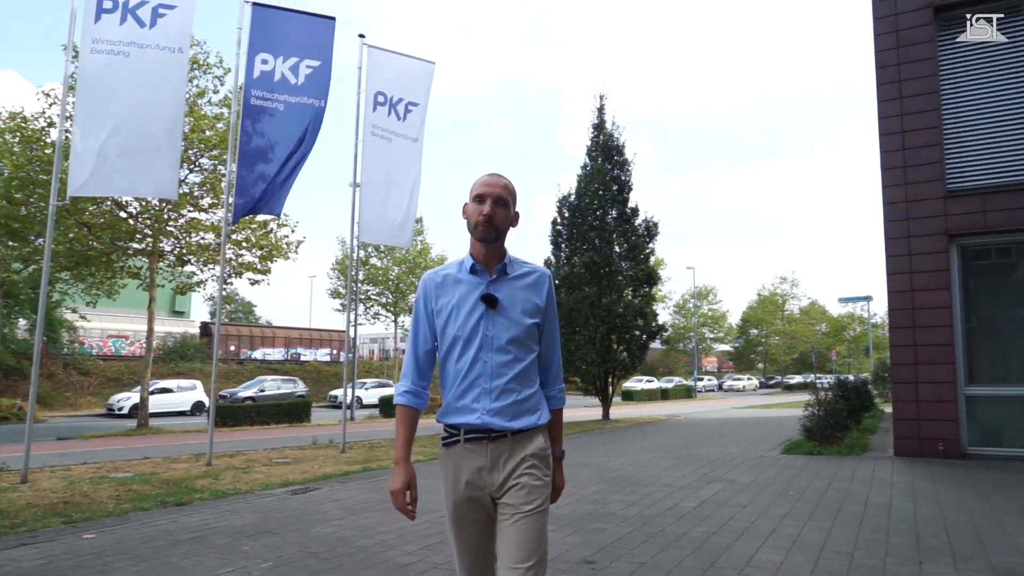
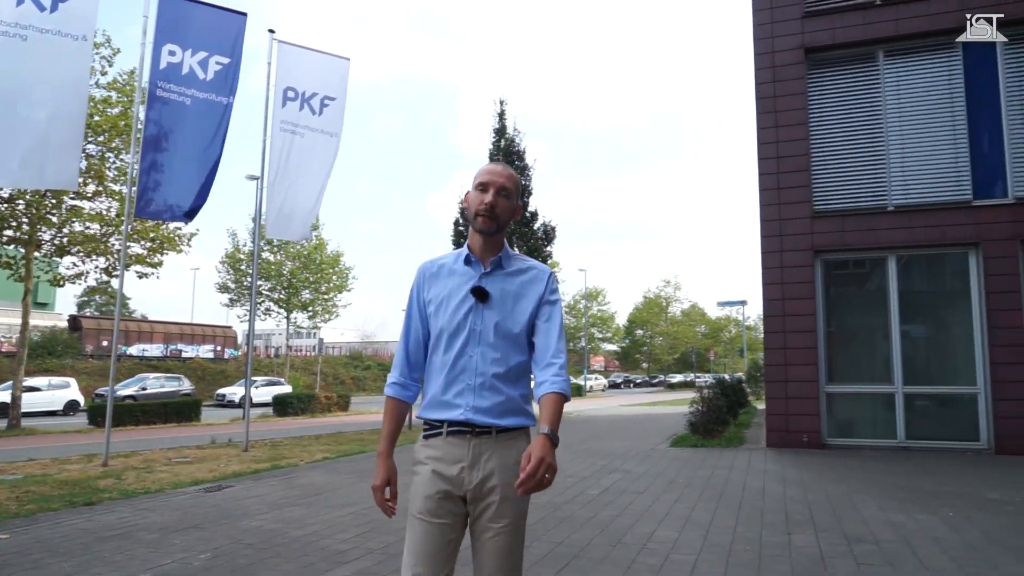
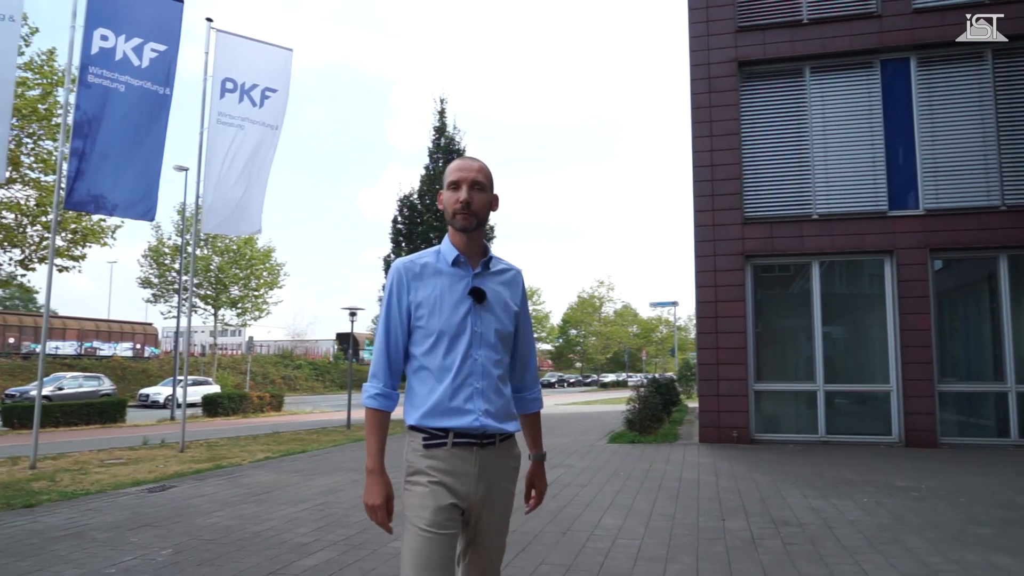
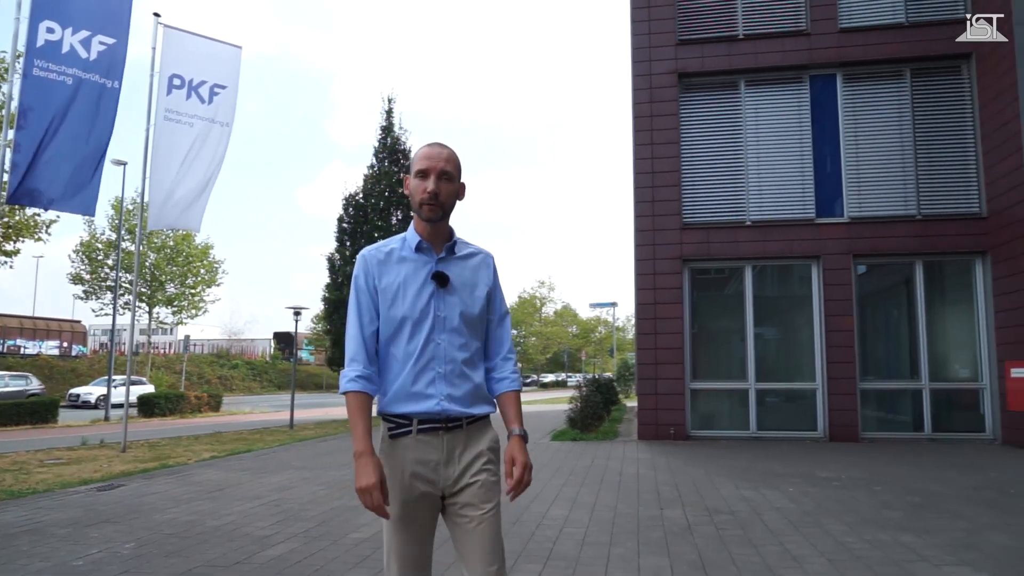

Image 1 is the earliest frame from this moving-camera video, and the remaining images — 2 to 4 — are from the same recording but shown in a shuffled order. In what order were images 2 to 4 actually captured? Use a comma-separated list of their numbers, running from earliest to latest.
2, 3, 4
